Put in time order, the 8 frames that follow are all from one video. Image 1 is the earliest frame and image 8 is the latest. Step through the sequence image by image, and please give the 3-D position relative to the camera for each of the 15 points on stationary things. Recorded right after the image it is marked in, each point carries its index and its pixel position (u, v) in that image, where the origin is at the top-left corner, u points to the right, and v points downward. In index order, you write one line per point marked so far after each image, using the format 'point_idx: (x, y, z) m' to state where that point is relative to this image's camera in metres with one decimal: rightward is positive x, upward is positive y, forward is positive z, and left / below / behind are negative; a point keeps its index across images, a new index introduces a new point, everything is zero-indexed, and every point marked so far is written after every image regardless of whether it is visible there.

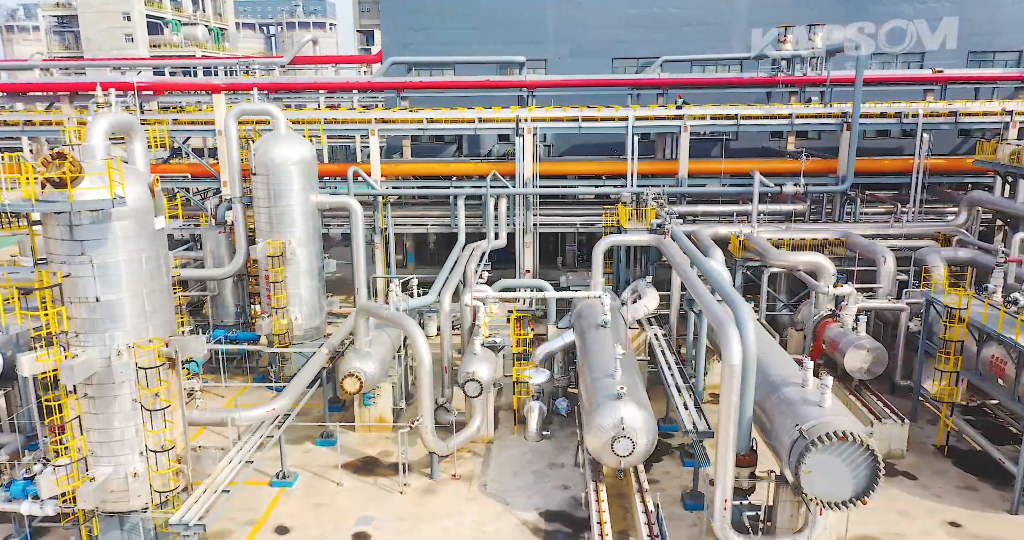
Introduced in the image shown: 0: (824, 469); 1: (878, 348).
0: (+5.4, -3.4, +12.2) m
1: (+9.6, -2.1, +18.6) m
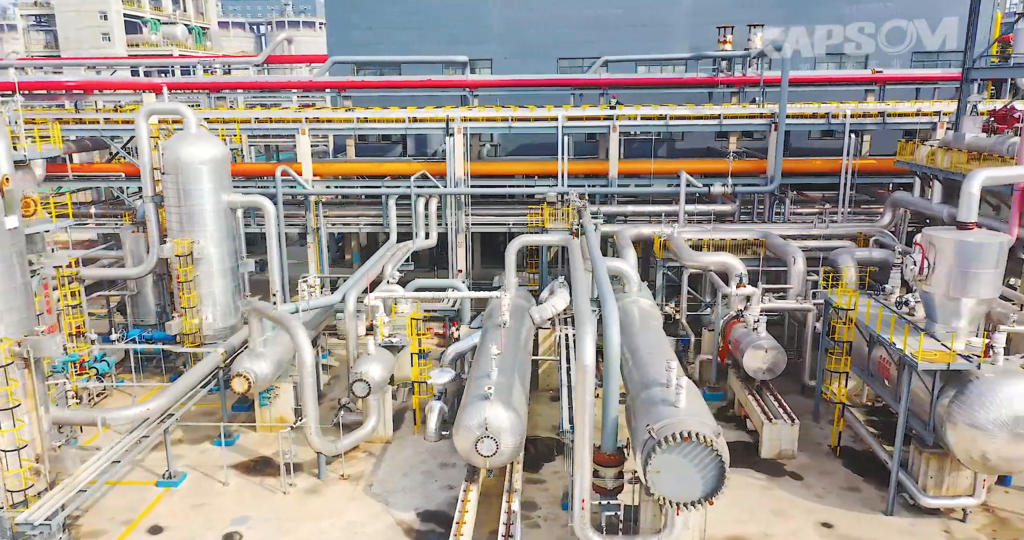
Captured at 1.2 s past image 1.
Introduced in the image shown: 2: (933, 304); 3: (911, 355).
0: (+2.8, -3.5, +12.2) m
1: (+7.0, -2.1, +18.6) m
2: (+9.2, -0.8, +15.4) m
3: (+8.2, -1.8, +14.5) m
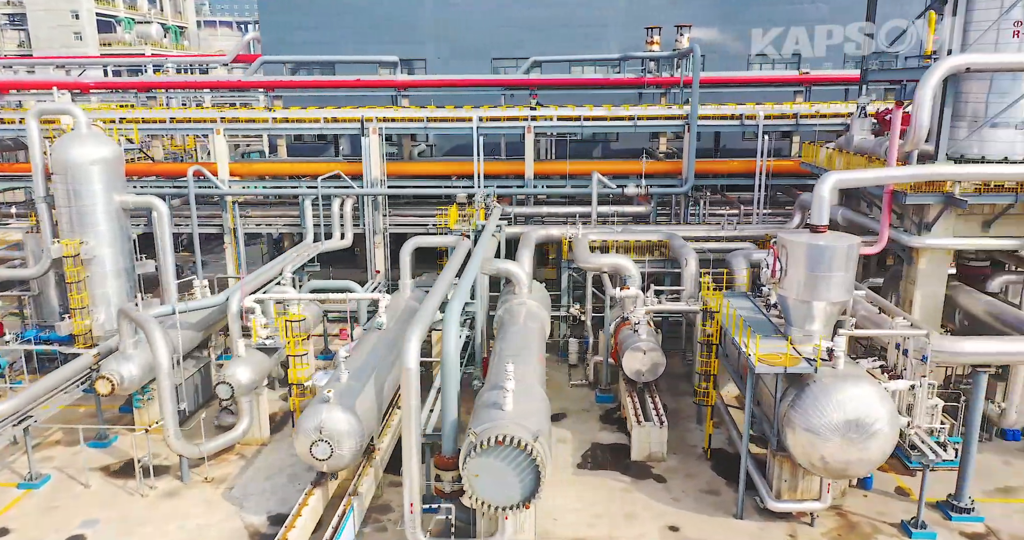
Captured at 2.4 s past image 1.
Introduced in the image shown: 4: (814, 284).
0: (-0.4, -3.5, +12.2) m
1: (+3.8, -2.1, +18.6) m
2: (+6.0, -0.8, +15.4) m
3: (+5.0, -1.8, +14.4) m
4: (+6.4, -0.3, +14.9) m
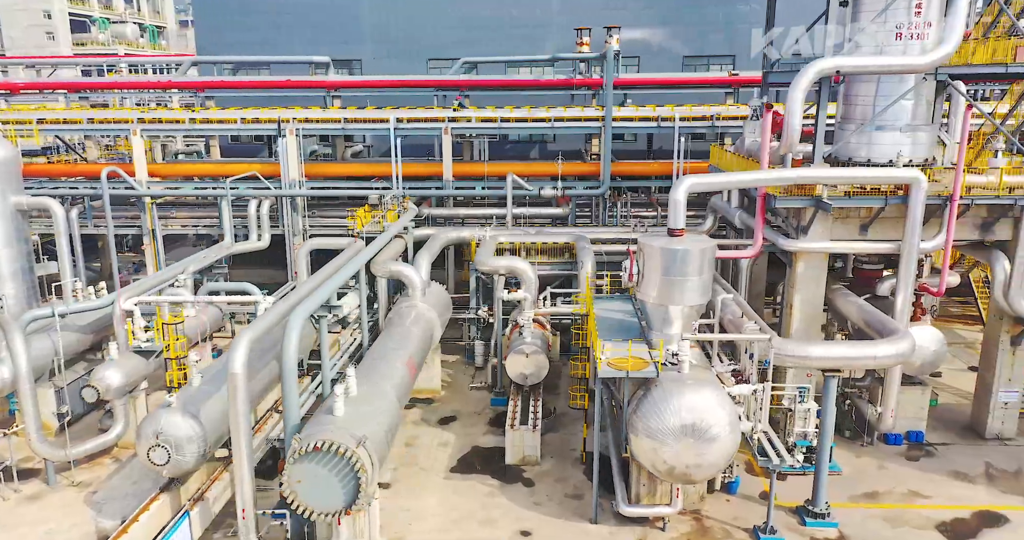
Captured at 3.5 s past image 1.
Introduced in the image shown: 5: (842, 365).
0: (-3.4, -3.6, +12.1) m
1: (+0.7, -2.2, +18.5) m
2: (+2.9, -0.9, +15.3) m
3: (+1.9, -1.9, +14.3) m
4: (+3.3, -0.4, +14.8) m
5: (+6.6, -1.9, +14.2) m
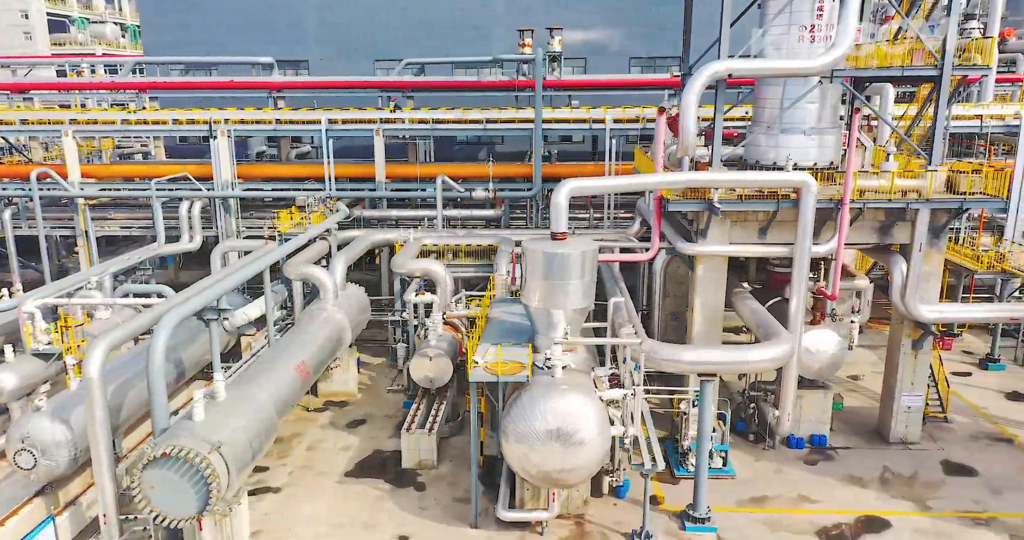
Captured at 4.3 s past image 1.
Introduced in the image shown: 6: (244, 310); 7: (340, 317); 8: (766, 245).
0: (-5.9, -3.6, +12.0) m
1: (-1.8, -2.3, +18.4) m
2: (+0.4, -1.0, +15.2) m
3: (-0.6, -2.0, +14.3) m
4: (+0.8, -0.4, +14.7) m
5: (+4.1, -2.0, +14.2) m
6: (-7.6, -1.1, +20.1) m
7: (-4.8, -1.3, +19.8) m
8: (+6.2, +0.6, +17.4) m
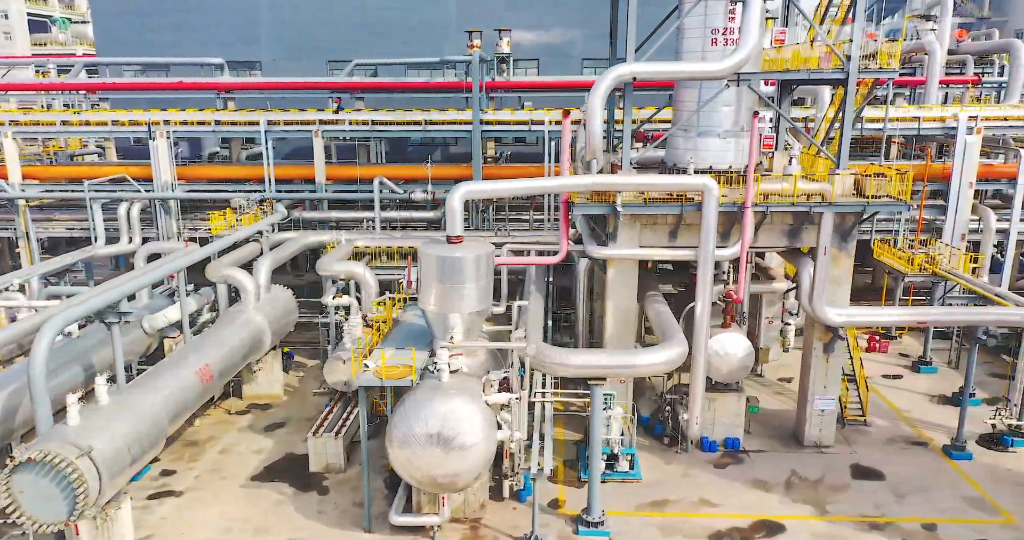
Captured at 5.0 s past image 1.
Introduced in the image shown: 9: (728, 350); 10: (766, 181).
0: (-8.1, -3.7, +12.0) m
1: (-4.0, -2.3, +18.4) m
2: (-1.8, -1.0, +15.2) m
3: (-2.8, -2.0, +14.2) m
4: (-1.4, -0.5, +14.7) m
5: (+1.9, -2.1, +14.2) m
6: (-9.8, -1.2, +20.0) m
7: (-7.0, -1.4, +19.7) m
8: (+4.0, +0.5, +17.4) m
9: (+5.3, -1.9, +17.2) m
10: (+5.9, +2.1, +16.5) m
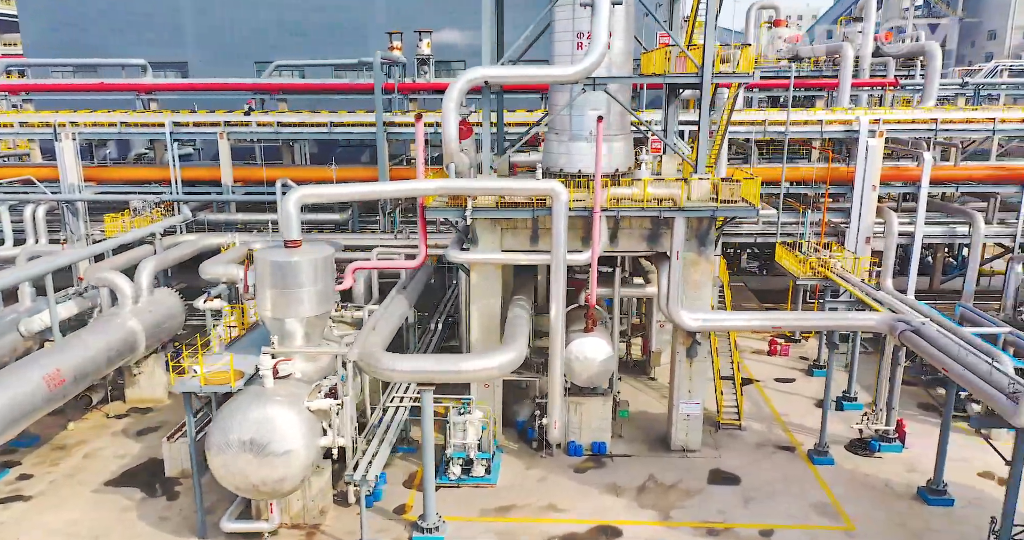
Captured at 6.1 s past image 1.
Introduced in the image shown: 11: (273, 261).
0: (-11.6, -3.8, +11.9) m
1: (-7.4, -2.4, +18.3) m
2: (-5.2, -1.1, +15.1) m
3: (-6.2, -2.1, +14.2) m
4: (-4.8, -0.6, +14.6) m
5: (-1.6, -2.2, +14.1) m
6: (-13.2, -1.2, +19.9) m
7: (-10.4, -1.4, +19.6) m
8: (+0.6, +0.4, +17.3) m
9: (+1.8, -2.1, +17.2) m
10: (+2.5, +2.0, +16.5) m
11: (-4.9, +0.2, +14.4) m
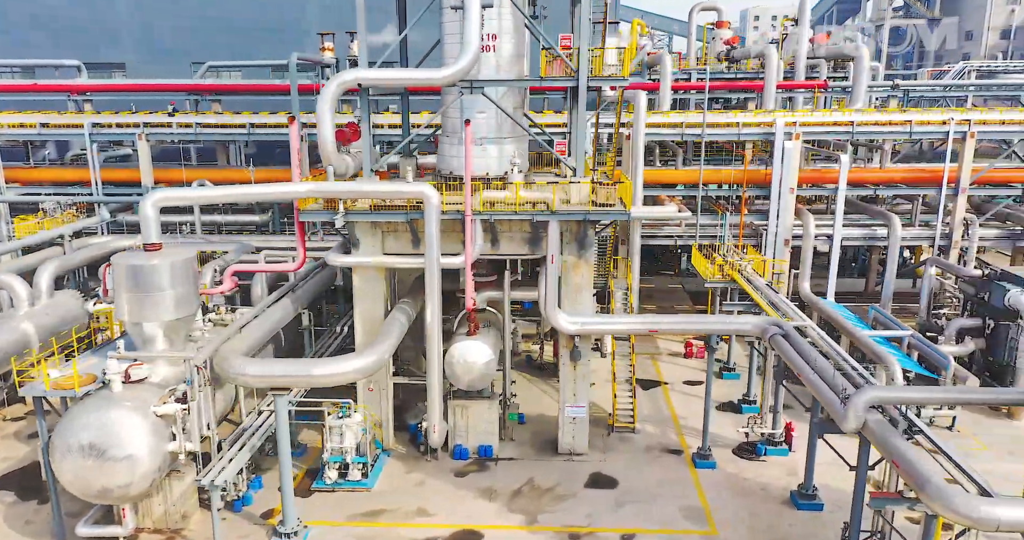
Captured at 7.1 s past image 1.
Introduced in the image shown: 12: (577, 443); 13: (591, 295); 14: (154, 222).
0: (-14.4, -3.9, +11.9) m
1: (-10.3, -2.5, +18.3) m
2: (-8.1, -1.2, +15.1) m
3: (-9.1, -2.2, +14.1) m
4: (-7.7, -0.7, +14.6) m
5: (-4.5, -2.2, +14.1) m
6: (-16.1, -1.3, +19.9) m
7: (-13.3, -1.5, +19.6) m
8: (-2.3, +0.4, +17.3) m
9: (-1.1, -2.1, +17.2) m
10: (-0.4, +1.9, +16.4) m
11: (-7.8, +0.1, +14.4) m
12: (+1.7, -4.4, +18.1) m
13: (+1.9, -0.6, +17.2) m
14: (-7.4, +1.0, +14.7) m
